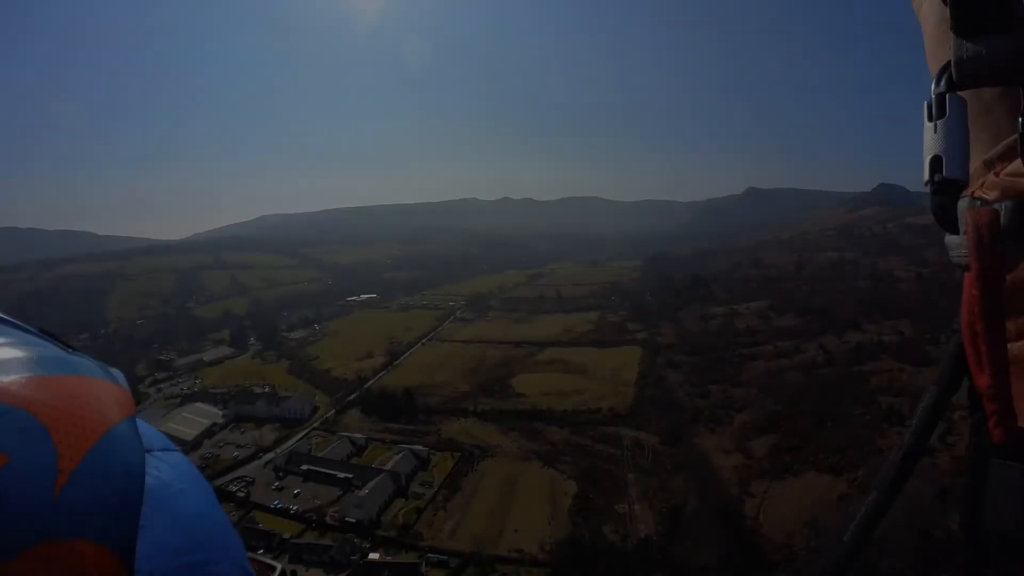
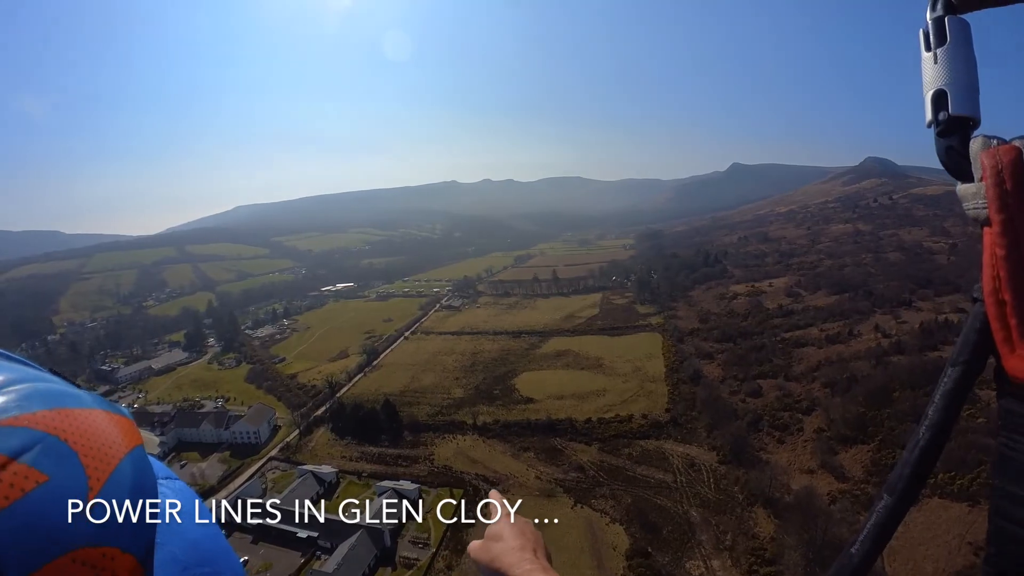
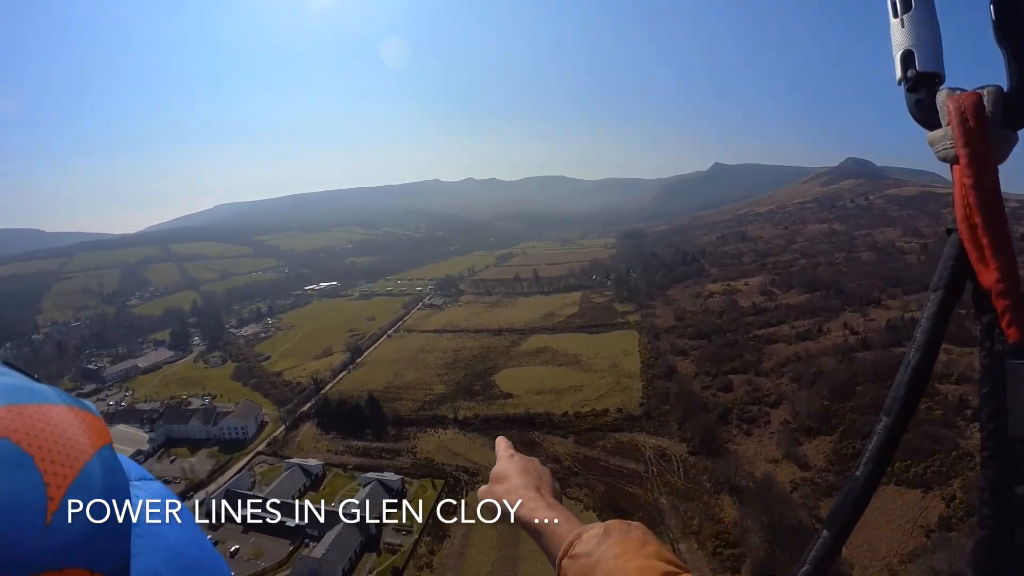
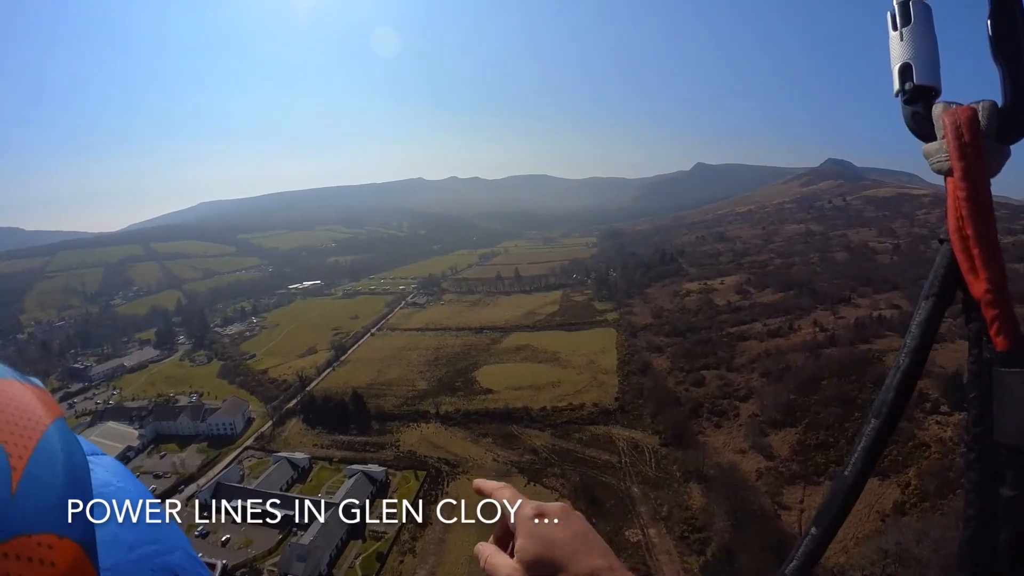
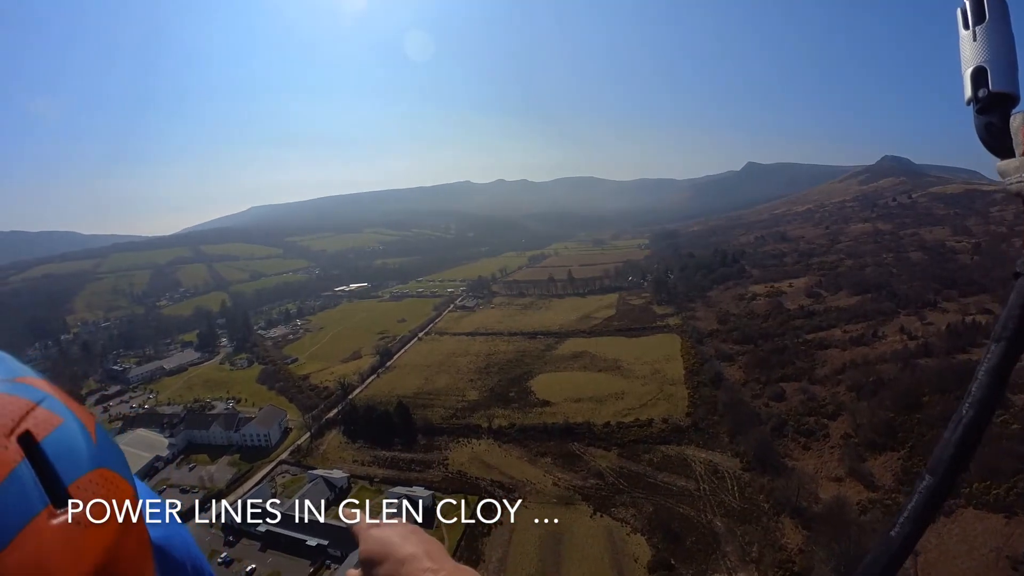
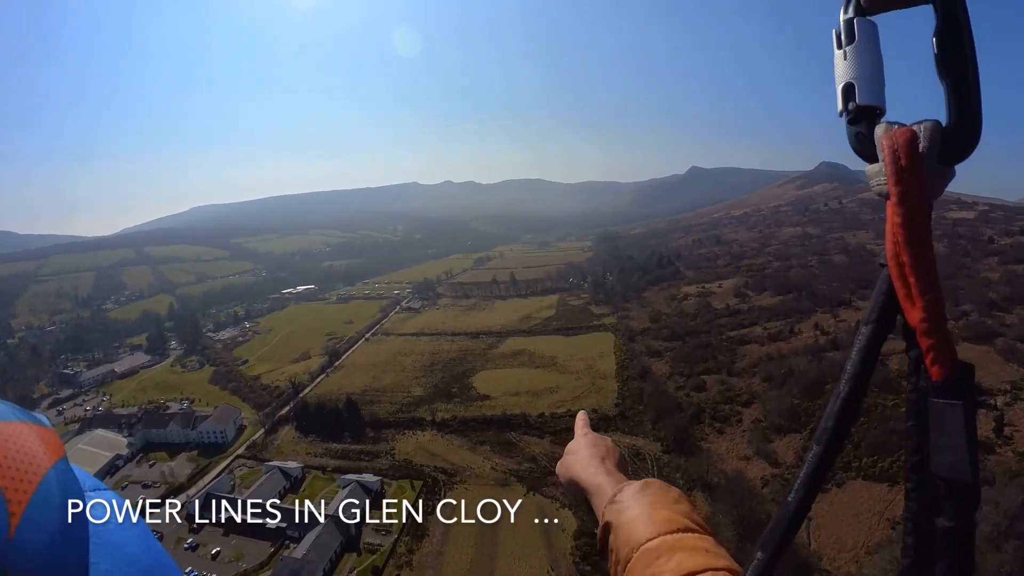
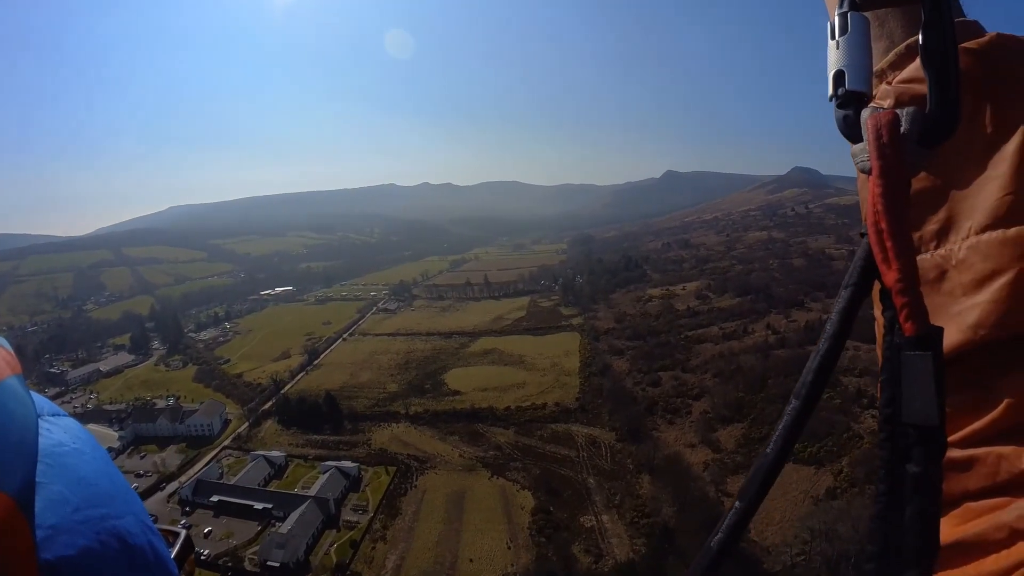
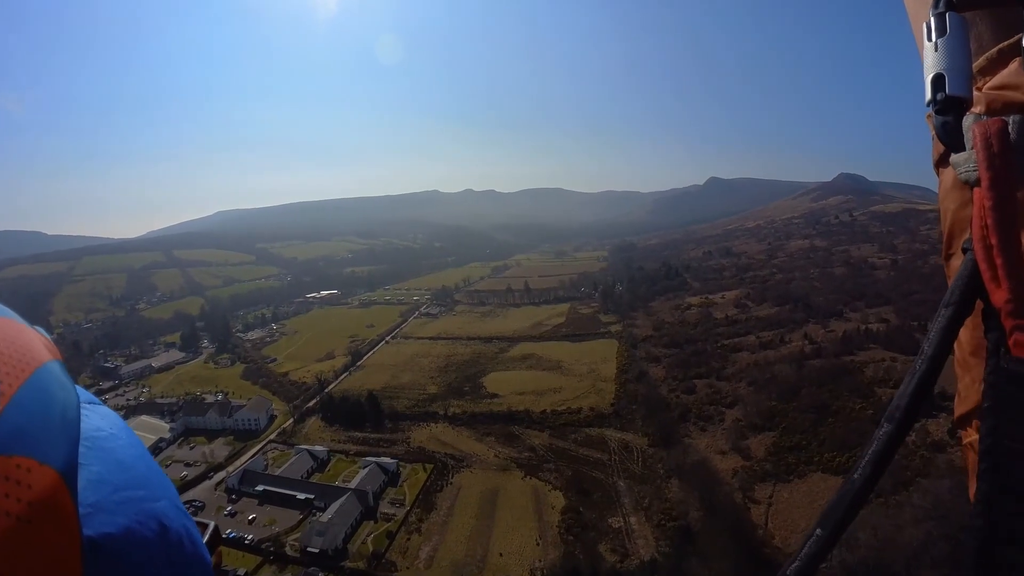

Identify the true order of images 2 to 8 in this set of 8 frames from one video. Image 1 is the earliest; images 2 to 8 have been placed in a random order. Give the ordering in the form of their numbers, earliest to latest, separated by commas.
8, 7, 4, 6, 3, 2, 5
